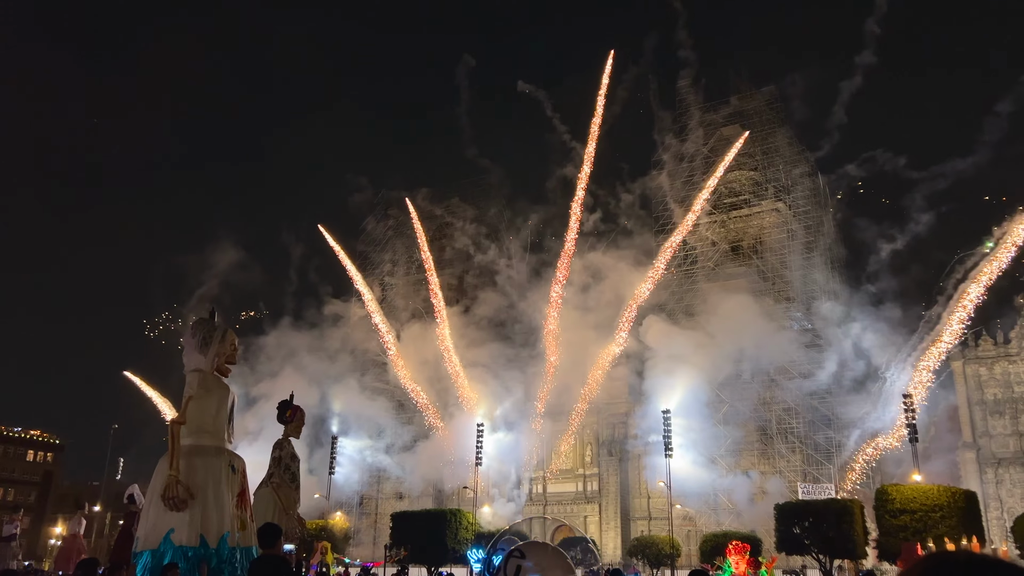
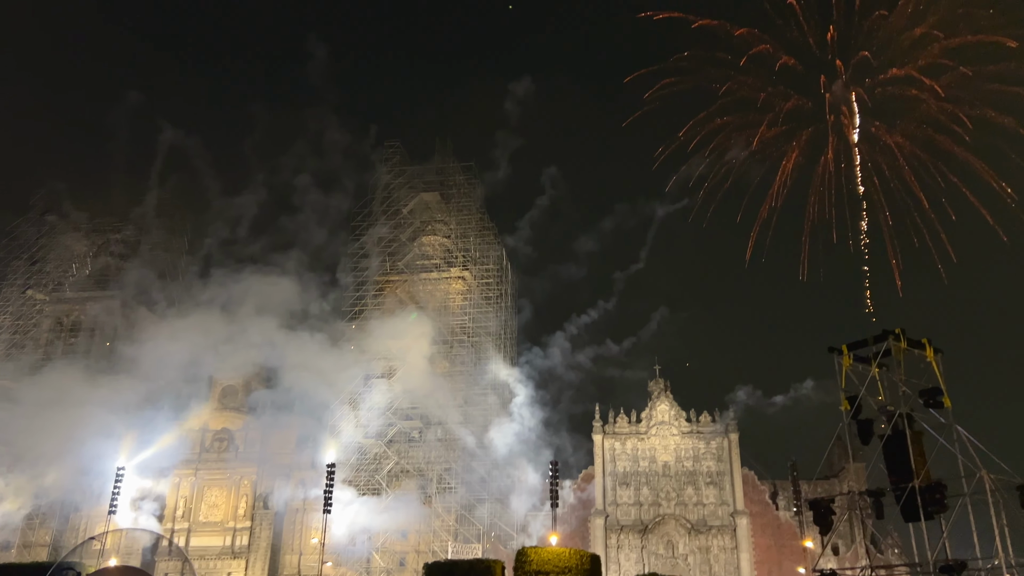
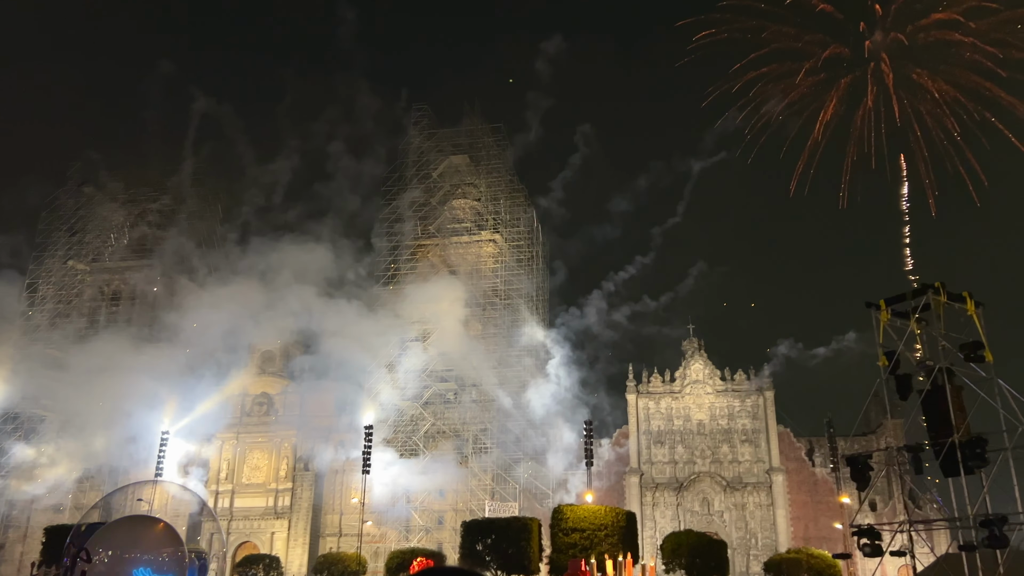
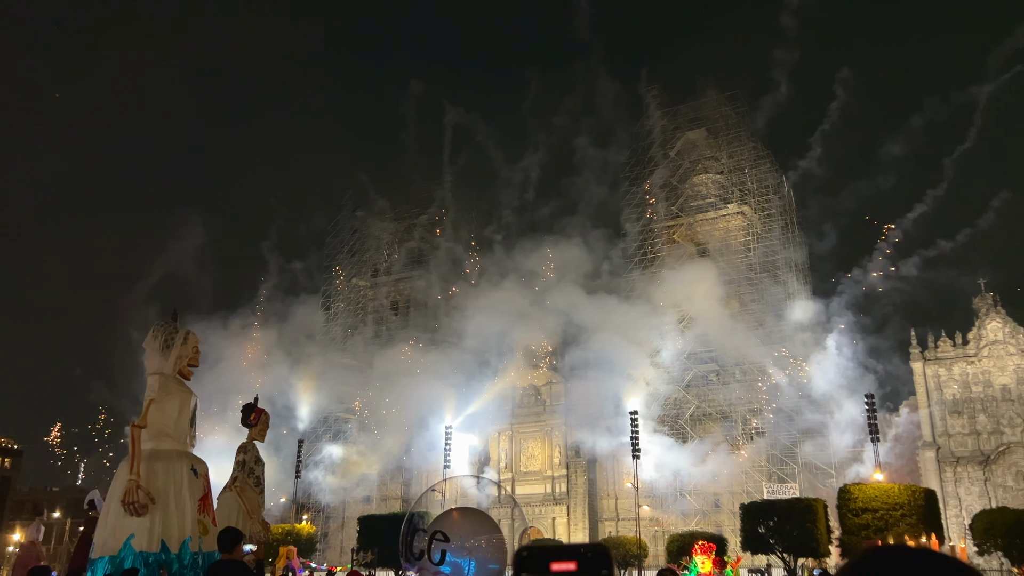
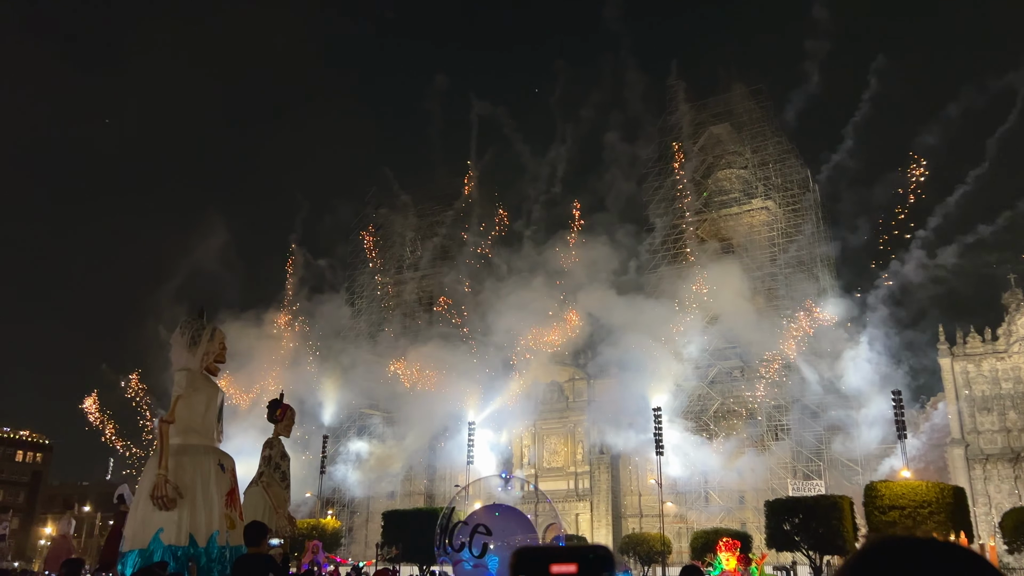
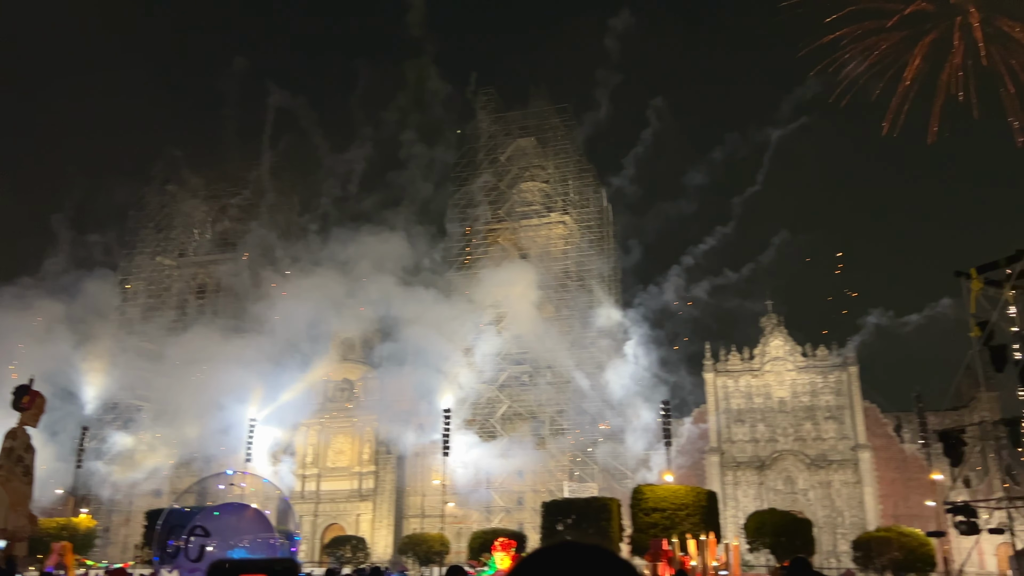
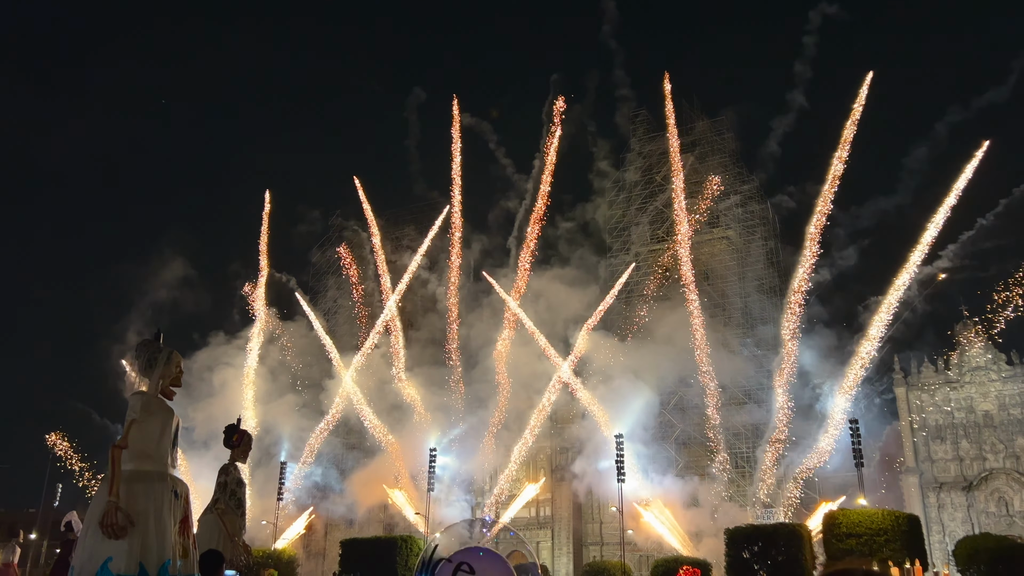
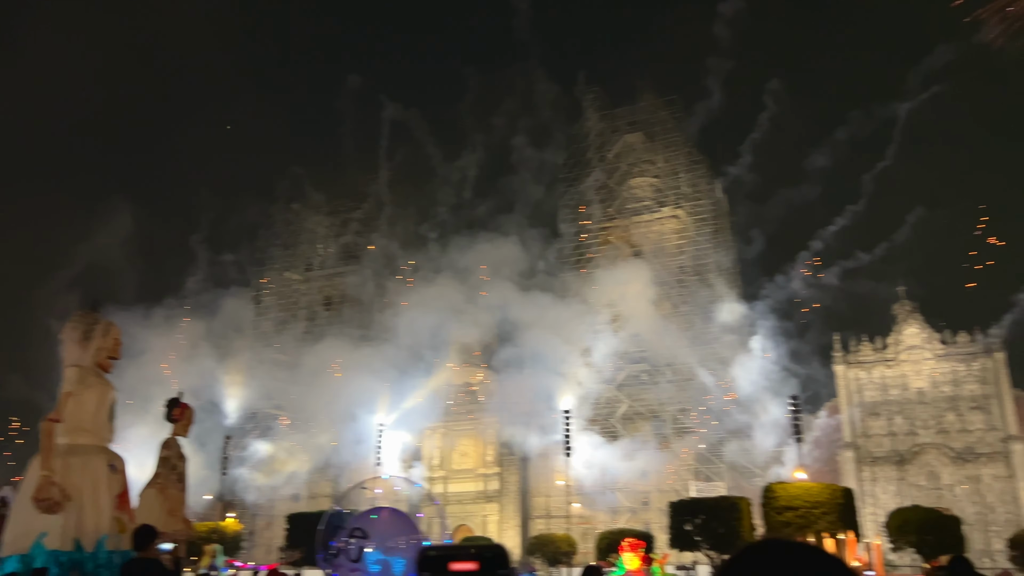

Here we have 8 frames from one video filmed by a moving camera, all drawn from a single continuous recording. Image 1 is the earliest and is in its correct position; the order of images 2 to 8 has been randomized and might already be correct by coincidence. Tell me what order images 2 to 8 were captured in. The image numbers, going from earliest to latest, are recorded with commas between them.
7, 5, 4, 8, 6, 3, 2
